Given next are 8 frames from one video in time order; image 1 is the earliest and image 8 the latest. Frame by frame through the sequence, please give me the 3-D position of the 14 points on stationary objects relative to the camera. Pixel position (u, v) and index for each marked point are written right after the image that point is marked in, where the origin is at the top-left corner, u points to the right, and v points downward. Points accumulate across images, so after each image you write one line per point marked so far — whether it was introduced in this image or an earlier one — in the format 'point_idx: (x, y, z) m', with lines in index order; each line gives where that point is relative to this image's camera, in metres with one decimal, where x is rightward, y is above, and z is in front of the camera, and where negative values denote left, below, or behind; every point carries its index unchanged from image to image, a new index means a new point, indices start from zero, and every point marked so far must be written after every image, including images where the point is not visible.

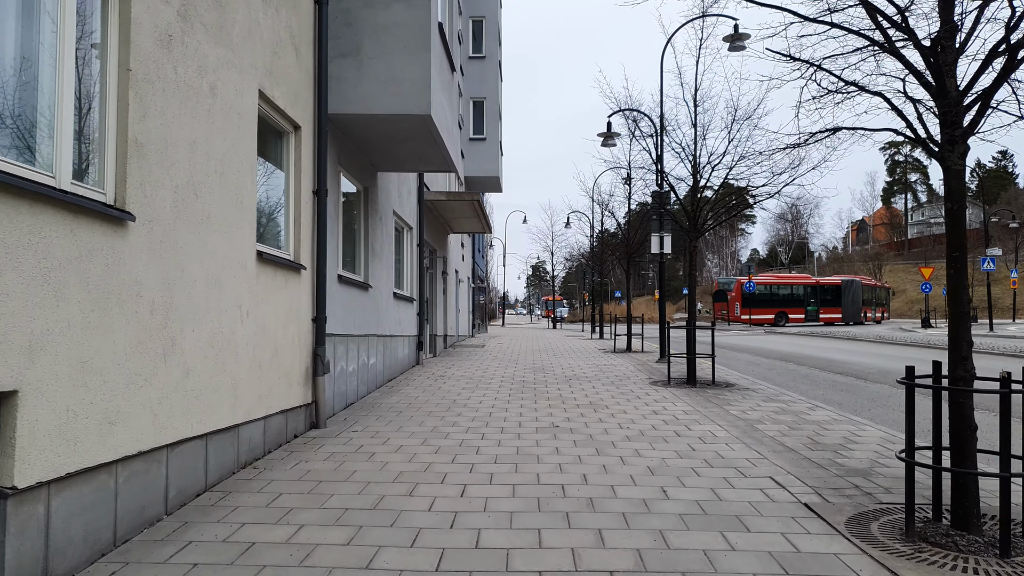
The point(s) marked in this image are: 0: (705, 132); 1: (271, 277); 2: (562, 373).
0: (+2.4, +2.0, +11.1) m
1: (-1.7, +0.1, +6.2) m
2: (+0.7, -1.2, +12.5) m
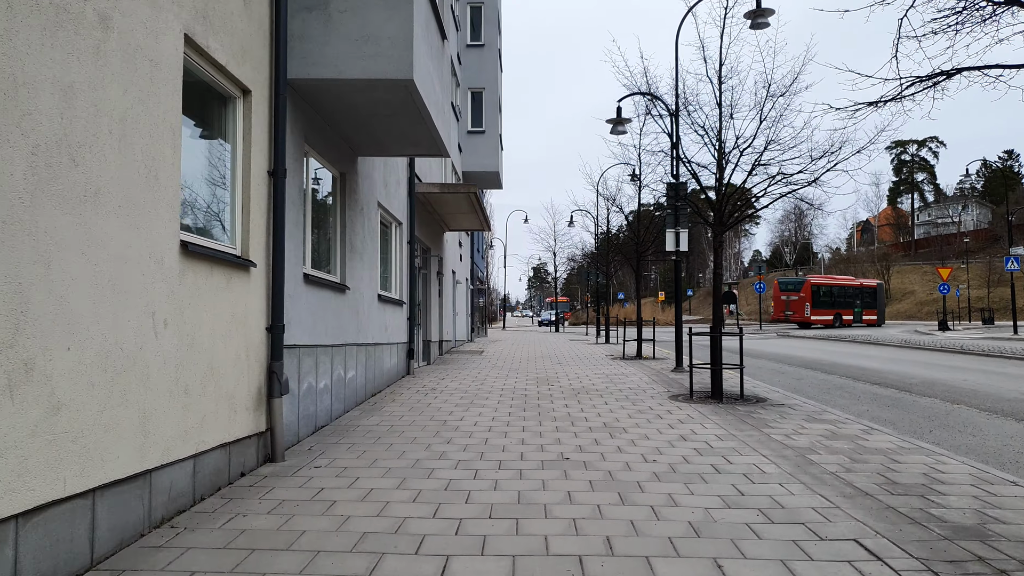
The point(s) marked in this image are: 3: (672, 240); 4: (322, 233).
0: (+2.4, +2.0, +9.8) m
1: (-1.7, +0.1, +4.8) m
2: (+0.7, -1.2, +11.2) m
3: (+2.4, +0.7, +13.3) m
4: (-1.8, +0.5, +8.0) m
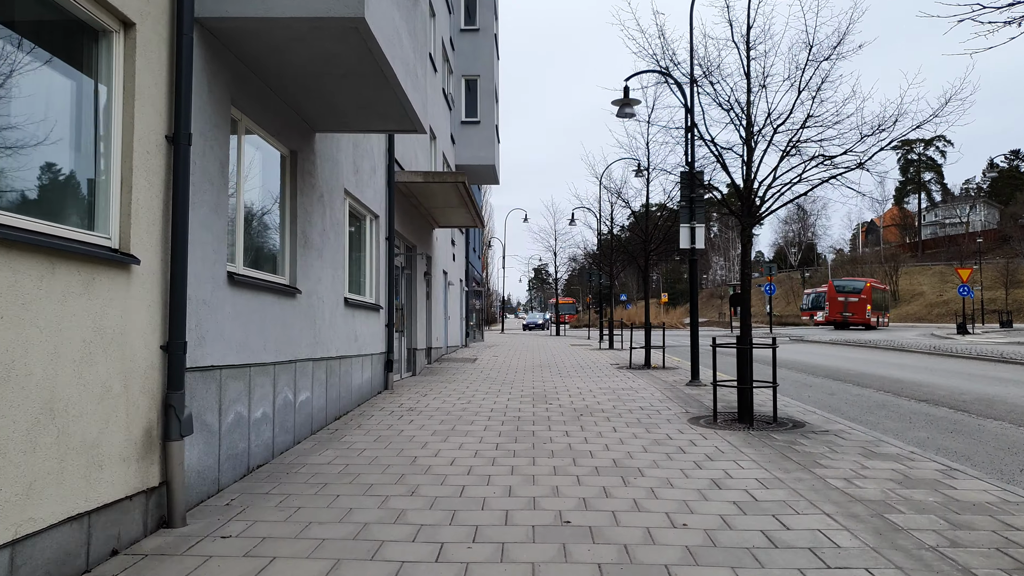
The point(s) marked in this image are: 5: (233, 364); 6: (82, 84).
0: (+2.4, +1.9, +8.3) m
1: (-1.8, 0.0, +3.3) m
2: (+0.7, -1.3, +9.7) m
3: (+2.3, +0.7, +11.8) m
4: (-1.9, +0.5, +6.5) m
5: (-1.7, -0.5, +5.5) m
6: (-1.9, +0.9, +3.9) m
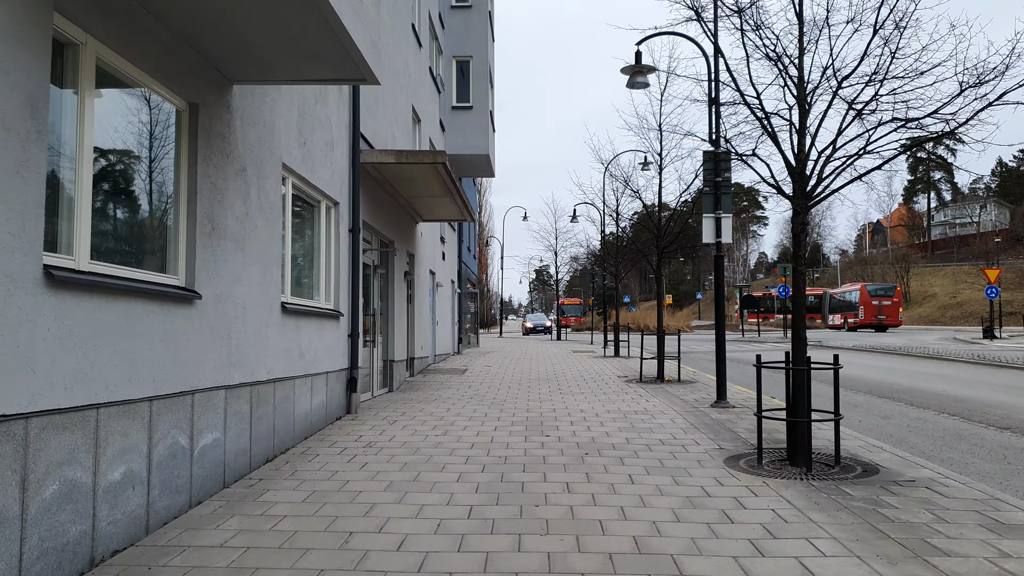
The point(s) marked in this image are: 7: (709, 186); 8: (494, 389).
0: (+2.2, +1.9, +6.4) m
1: (-1.9, 0.0, +1.4) m
2: (+0.5, -1.3, +7.8) m
3: (+2.2, +0.7, +9.9) m
4: (-2.0, +0.5, +4.6) m
5: (-1.8, -0.5, +3.6) m
6: (-2.0, +0.9, +2.1) m
7: (+2.2, +1.2, +10.0) m
8: (-0.3, -1.4, +12.5) m
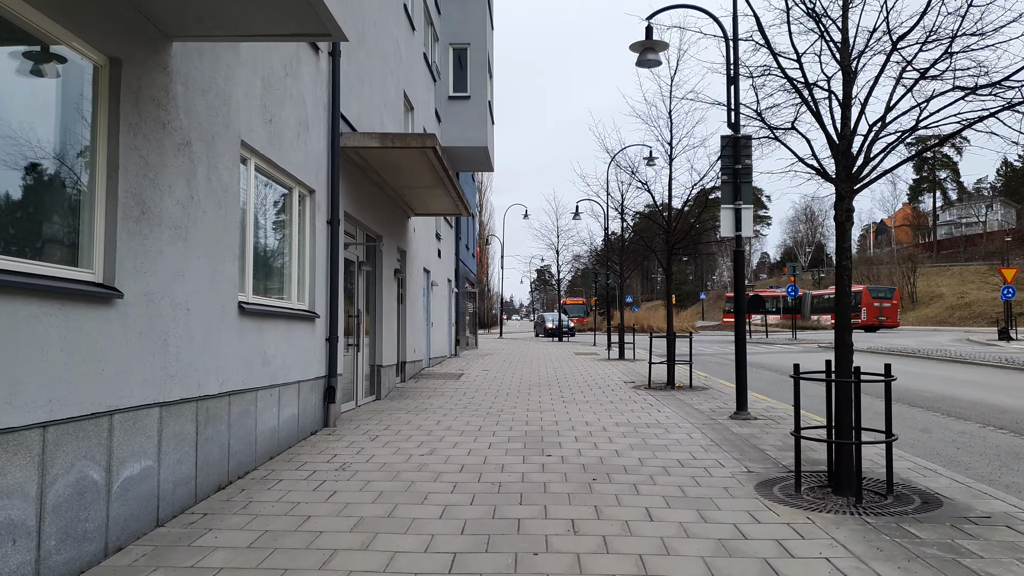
0: (+2.2, +1.9, +5.4) m
1: (-2.0, 0.0, +0.5) m
2: (+0.5, -1.3, +6.8) m
3: (+2.2, +0.7, +8.9) m
4: (-2.0, +0.5, +3.7) m
5: (-1.9, -0.5, +2.6) m
6: (-2.1, +0.9, +1.1) m
7: (+2.2, +1.2, +9.0) m
8: (-0.3, -1.4, +11.5) m
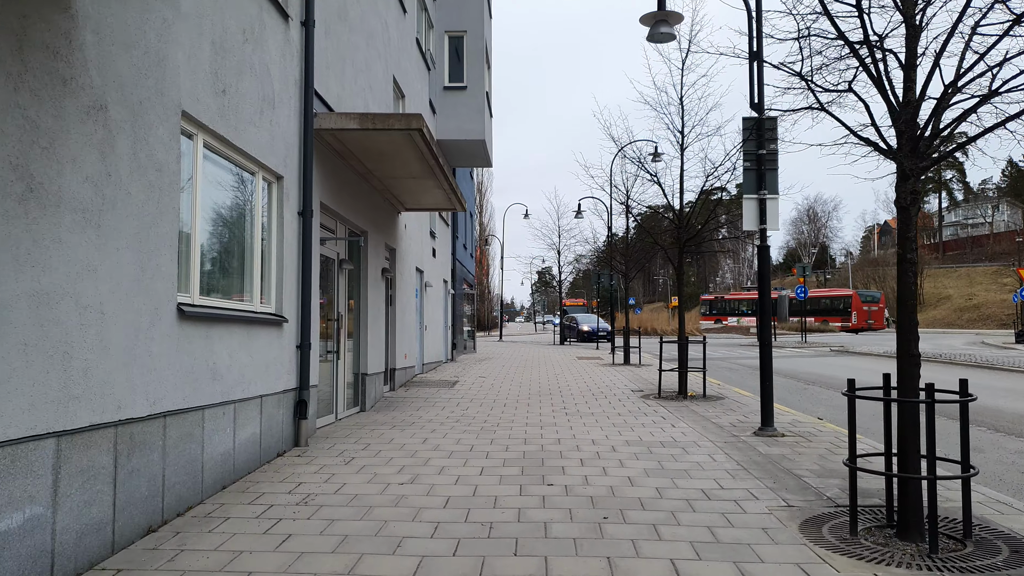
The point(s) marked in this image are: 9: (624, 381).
0: (+2.2, +1.9, +4.5) m
1: (-2.0, +0.1, -0.5) m
2: (+0.5, -1.3, +5.9) m
3: (+2.2, +0.7, +7.9) m
4: (-2.0, +0.5, +2.7) m
5: (-1.9, -0.5, +1.7) m
6: (-2.1, +0.9, +0.2) m
7: (+2.2, +1.2, +8.1) m
8: (-0.3, -1.4, +10.5) m
9: (+1.8, -1.5, +14.2) m
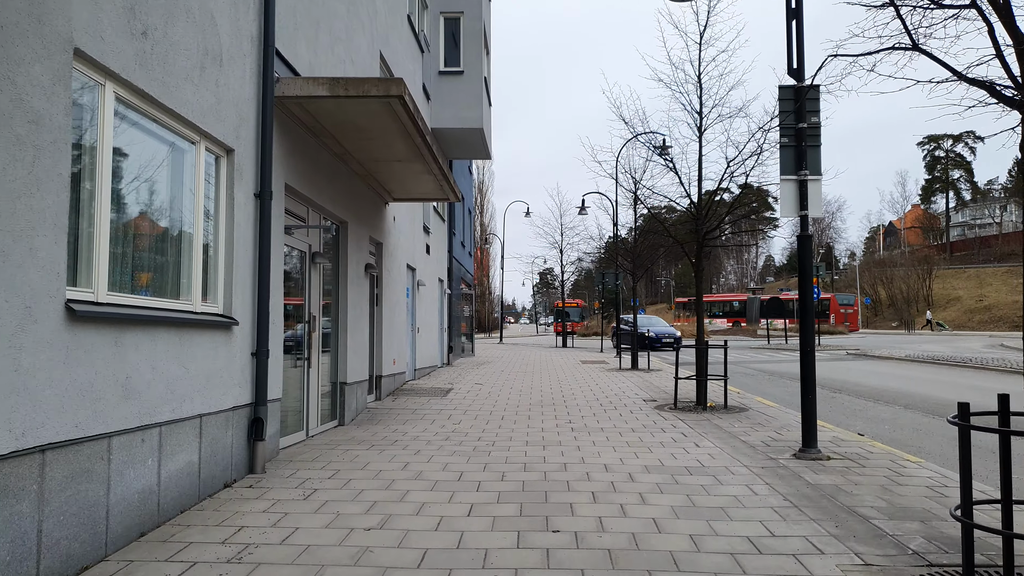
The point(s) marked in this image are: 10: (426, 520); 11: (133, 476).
0: (+2.2, +2.0, +3.3) m
1: (-2.0, +0.1, -1.6) m
2: (+0.5, -1.2, +4.7) m
3: (+2.1, +0.7, +6.8) m
4: (-2.1, +0.5, +1.5) m
5: (-1.9, -0.4, +0.5) m
6: (-2.2, +1.0, -1.0) m
7: (+2.2, +1.2, +6.9) m
8: (-0.3, -1.4, +9.4) m
9: (+1.8, -1.5, +13.0) m
10: (-0.5, -1.3, +4.9) m
11: (-1.8, -0.9, +4.2) m
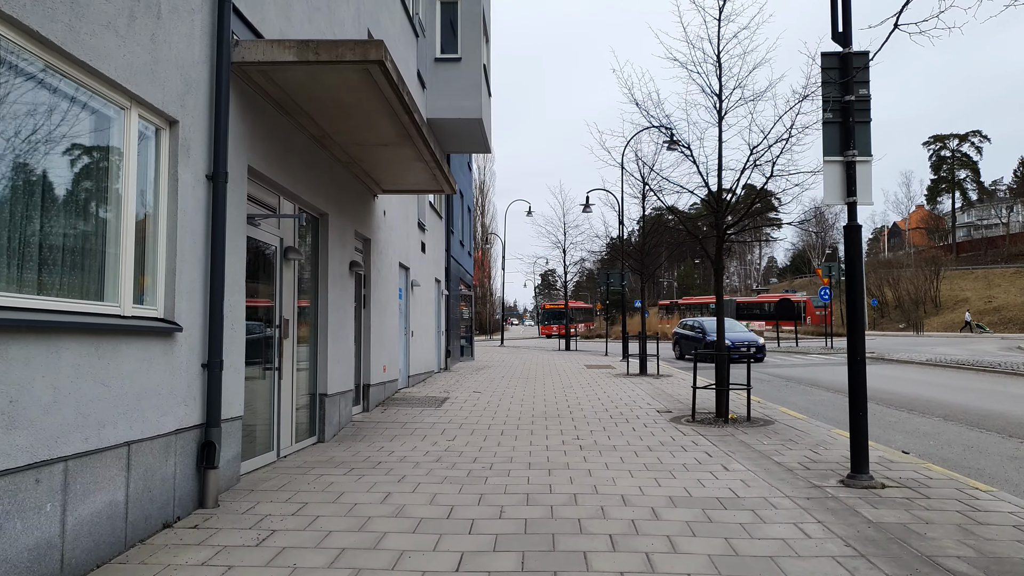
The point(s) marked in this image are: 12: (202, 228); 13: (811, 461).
0: (+2.2, +2.0, +2.4) m
1: (-2.0, +0.1, -2.6) m
2: (+0.5, -1.2, +3.7) m
3: (+2.1, +0.7, +5.8) m
4: (-2.1, +0.5, +0.6) m
5: (-2.0, -0.4, -0.4) m
6: (-2.2, +1.0, -1.9) m
7: (+2.2, +1.2, +5.9) m
8: (-0.3, -1.4, +8.4) m
9: (+1.8, -1.5, +12.1) m
10: (-0.5, -1.3, +3.9) m
11: (-1.8, -0.9, +3.3) m
12: (-1.8, +0.3, +5.0) m
13: (+2.2, -1.3, +6.6) m
